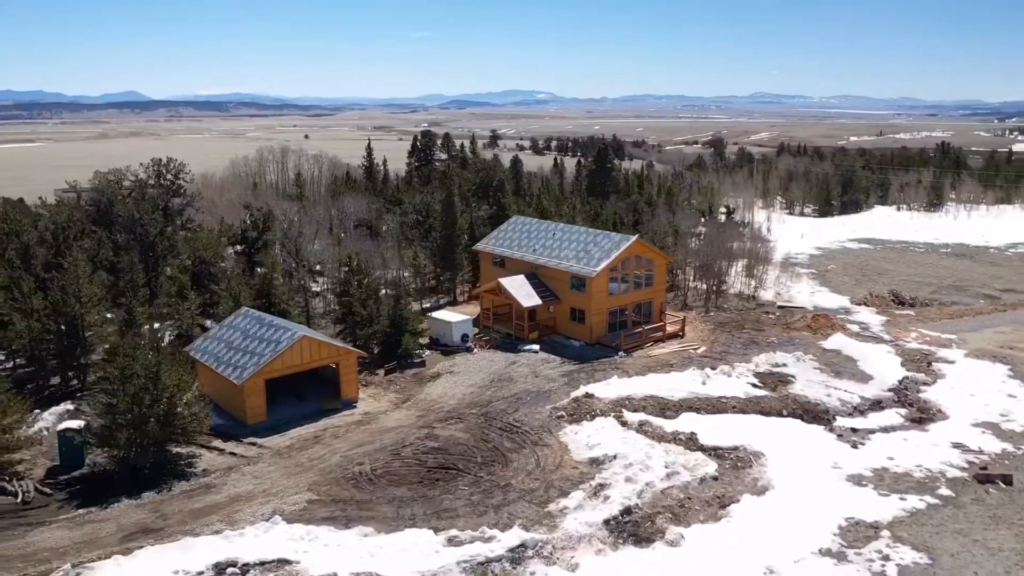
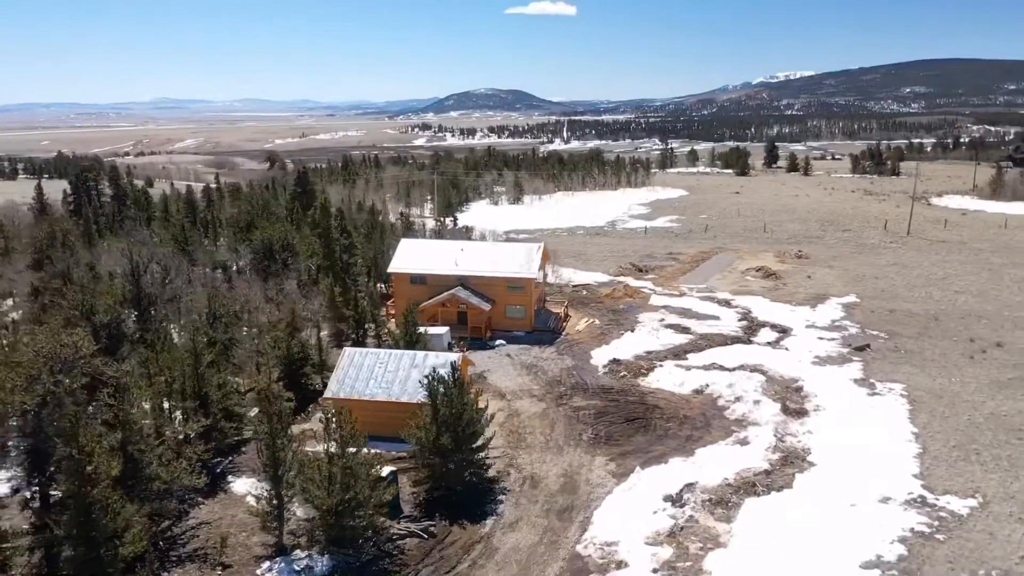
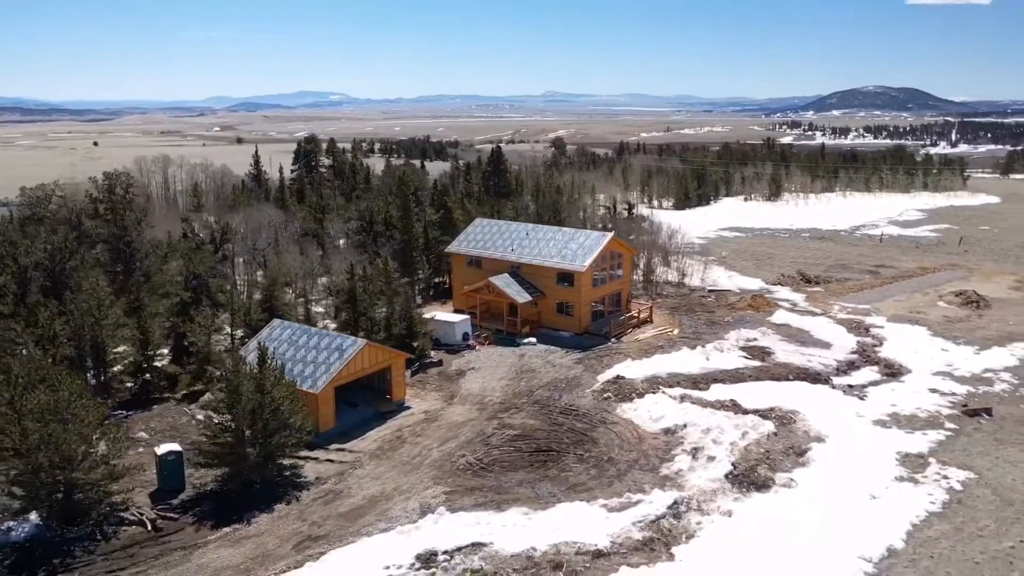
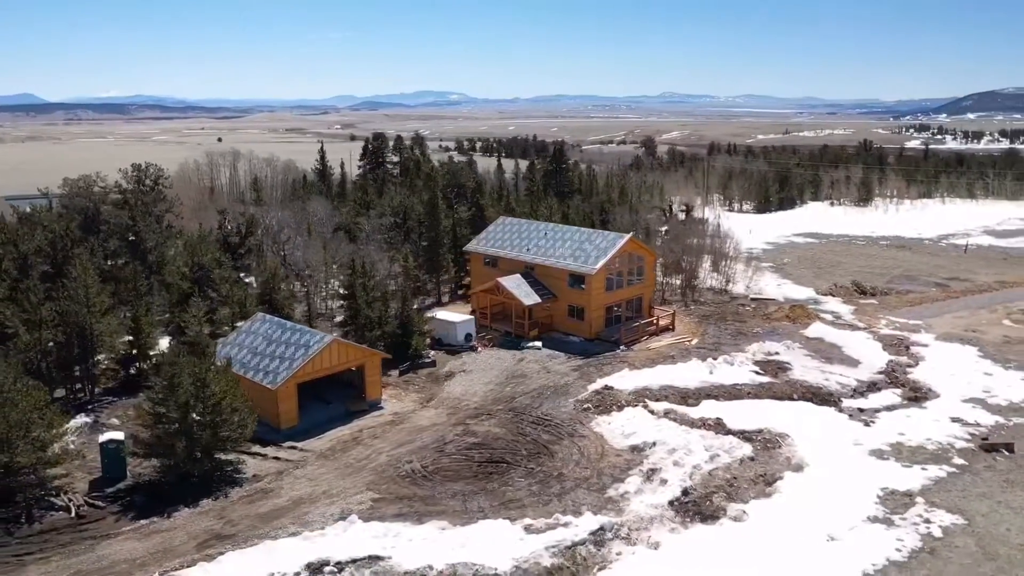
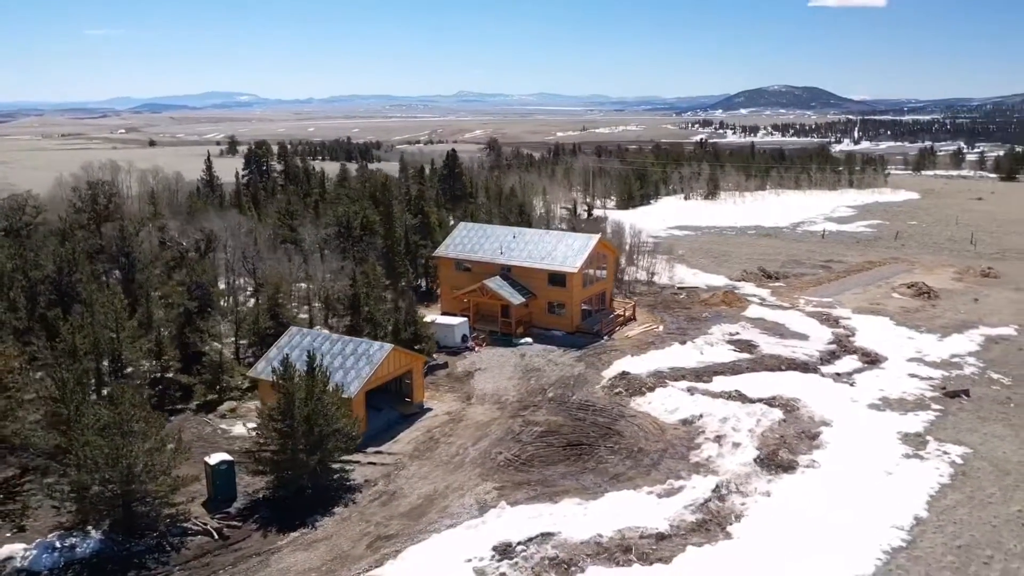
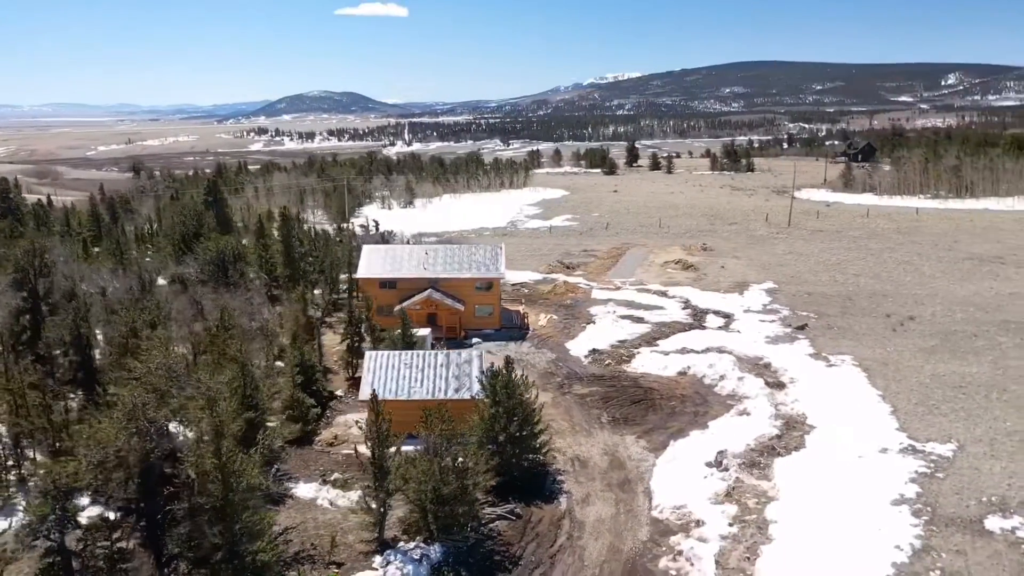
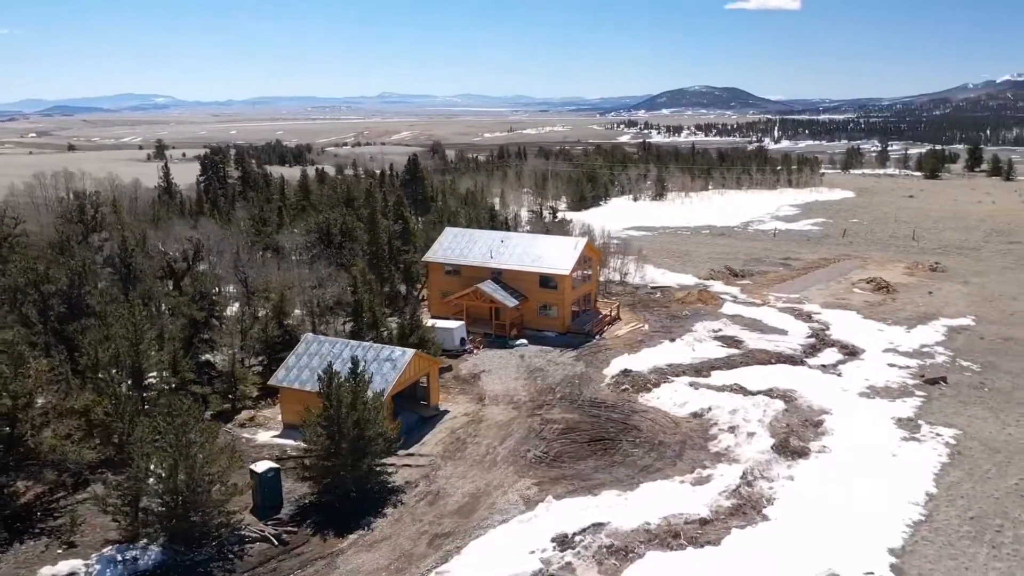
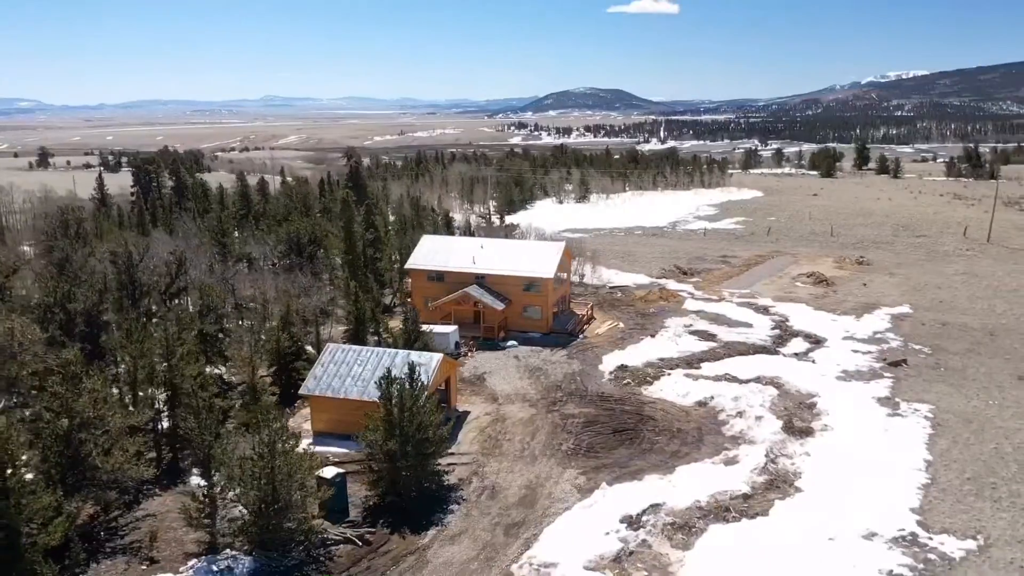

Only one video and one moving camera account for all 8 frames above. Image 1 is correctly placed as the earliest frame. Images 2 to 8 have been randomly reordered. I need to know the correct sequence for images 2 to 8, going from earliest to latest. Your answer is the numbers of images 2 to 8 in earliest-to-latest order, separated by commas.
4, 3, 5, 7, 8, 2, 6
